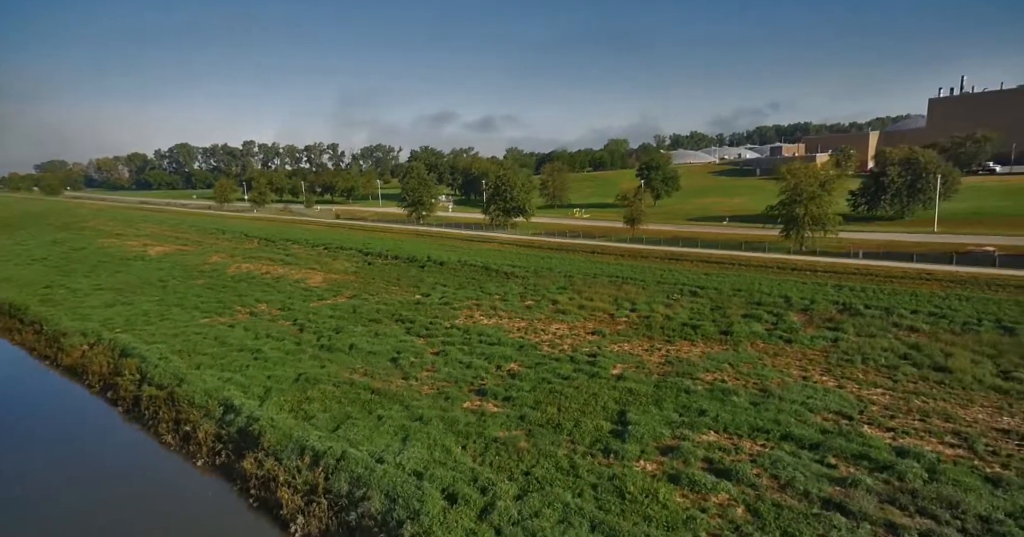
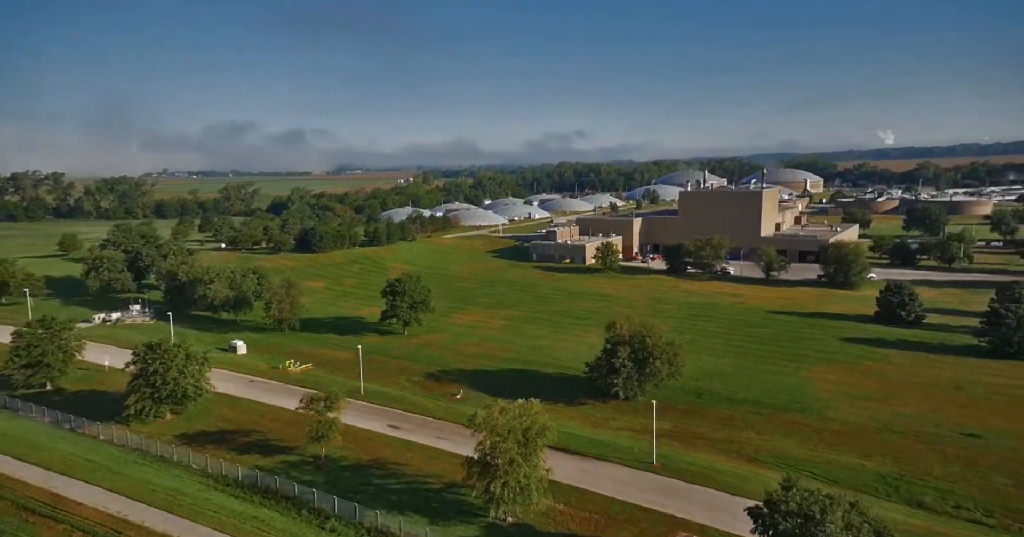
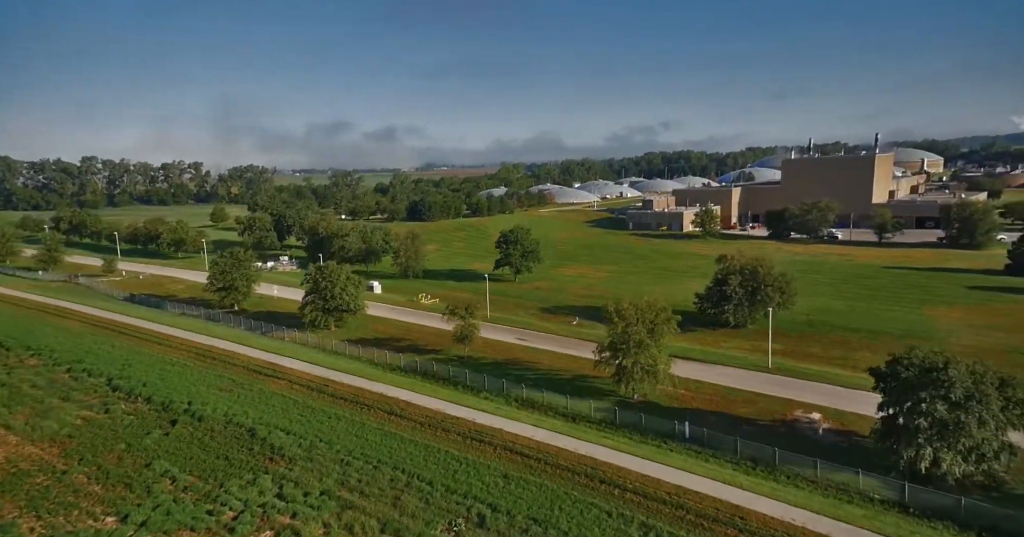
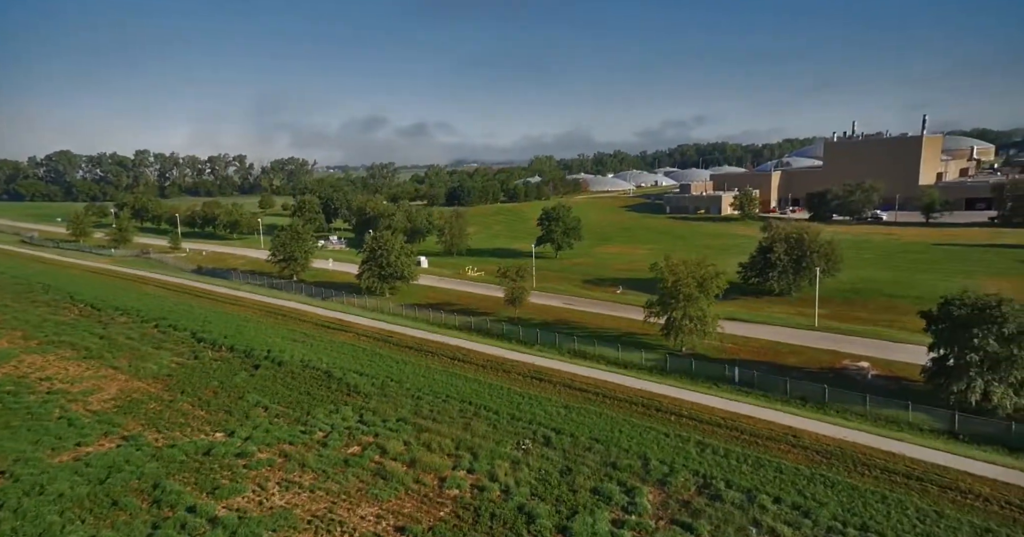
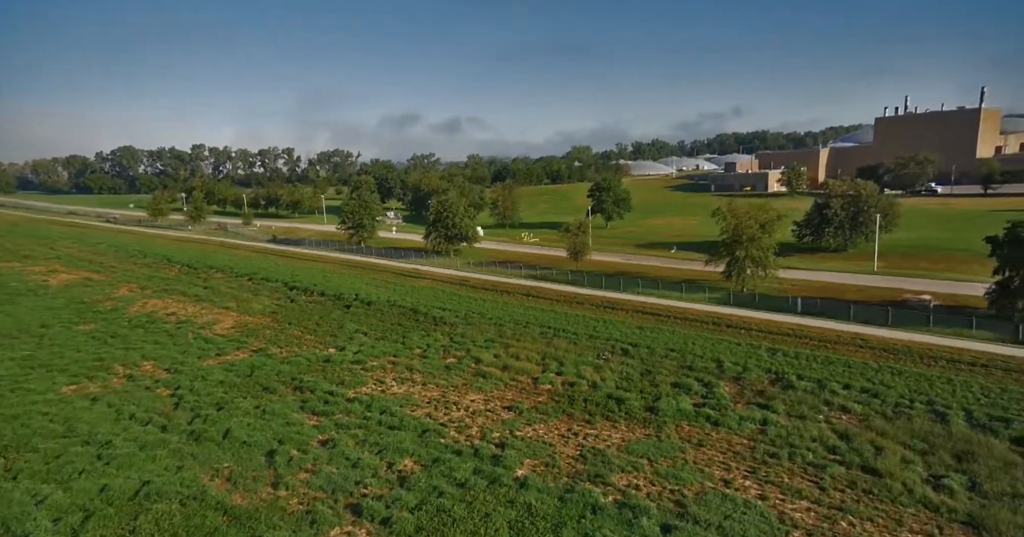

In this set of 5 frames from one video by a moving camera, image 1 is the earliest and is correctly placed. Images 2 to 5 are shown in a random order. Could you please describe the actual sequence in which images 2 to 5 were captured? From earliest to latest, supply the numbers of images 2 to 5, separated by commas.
5, 4, 3, 2
